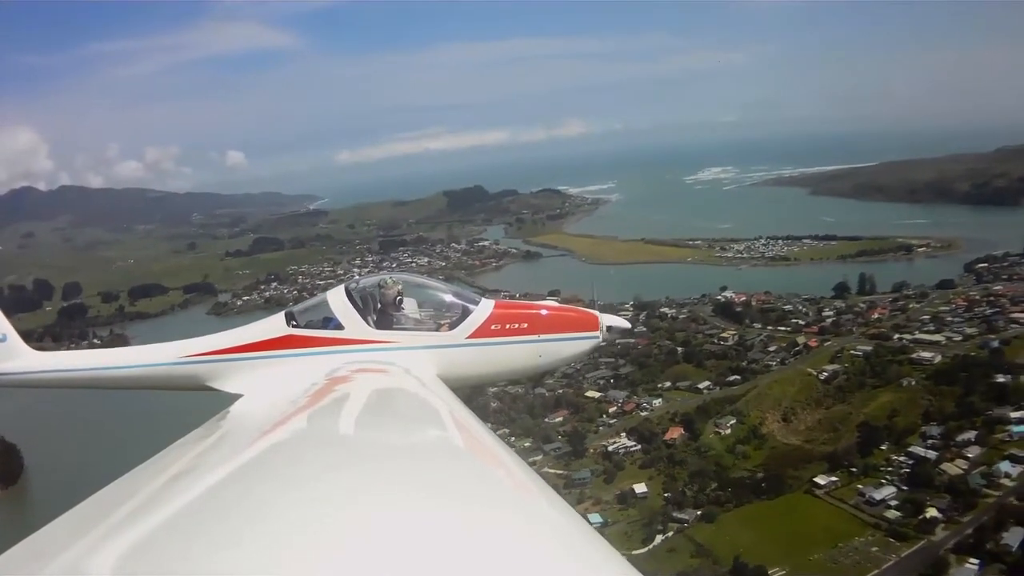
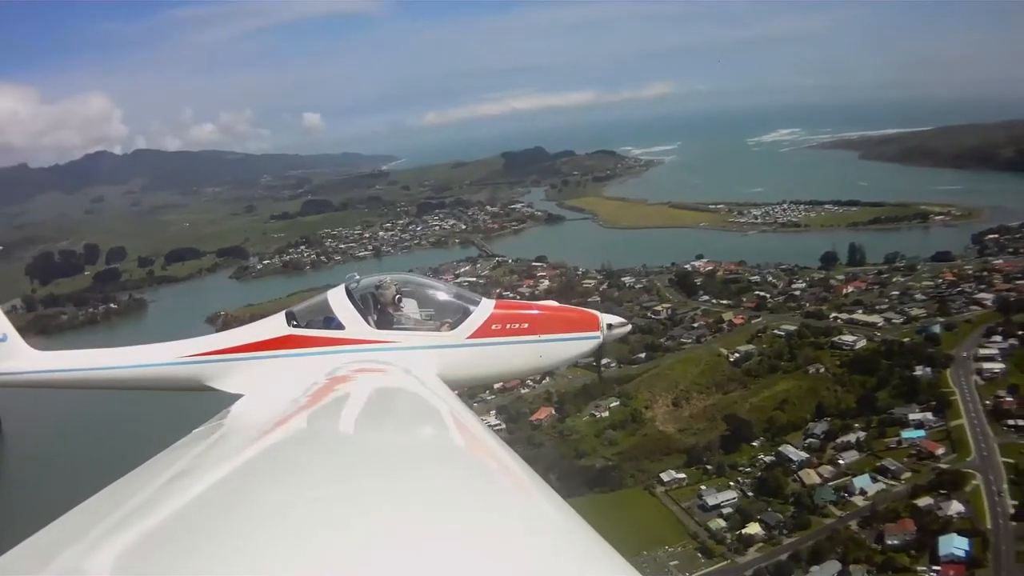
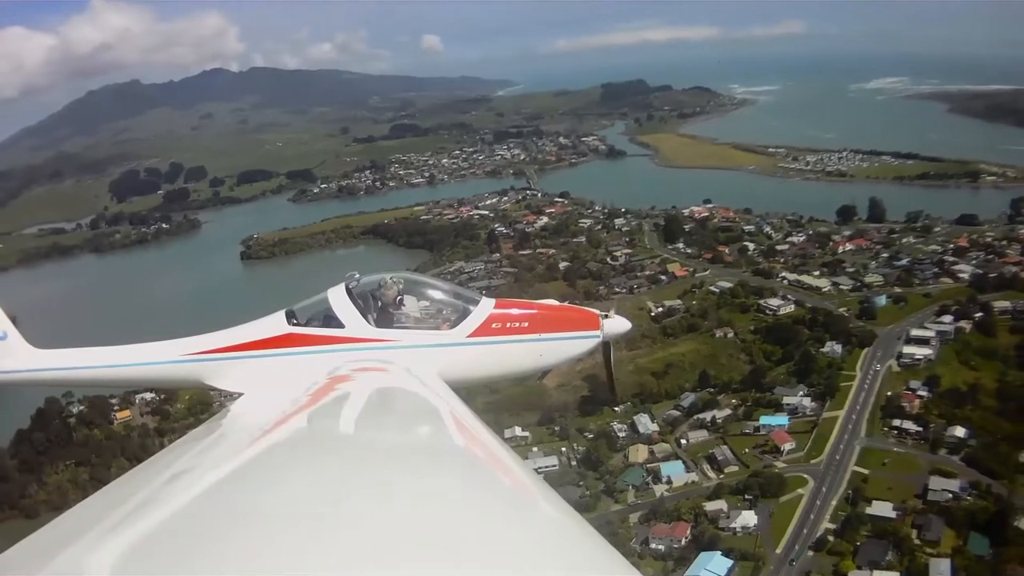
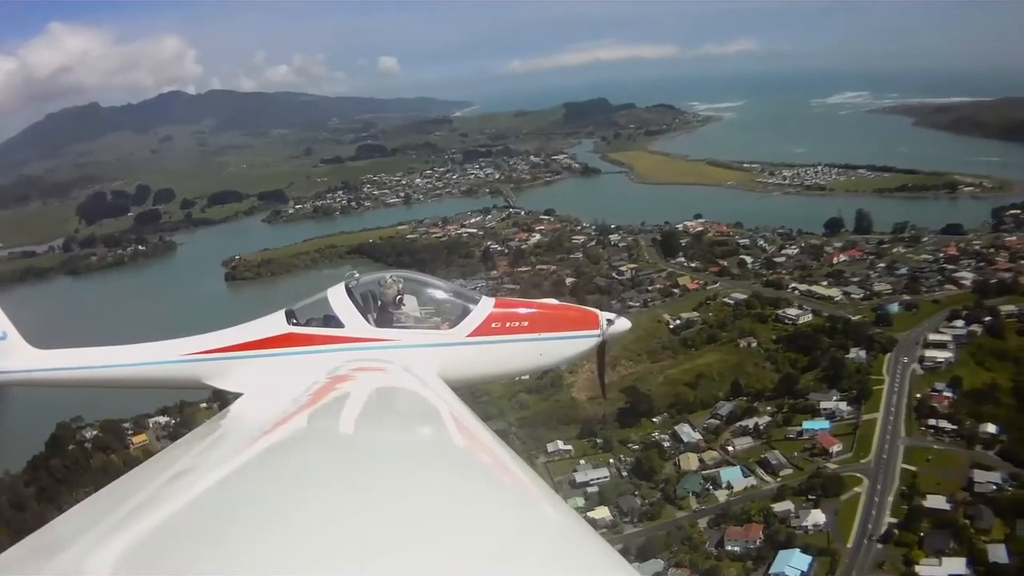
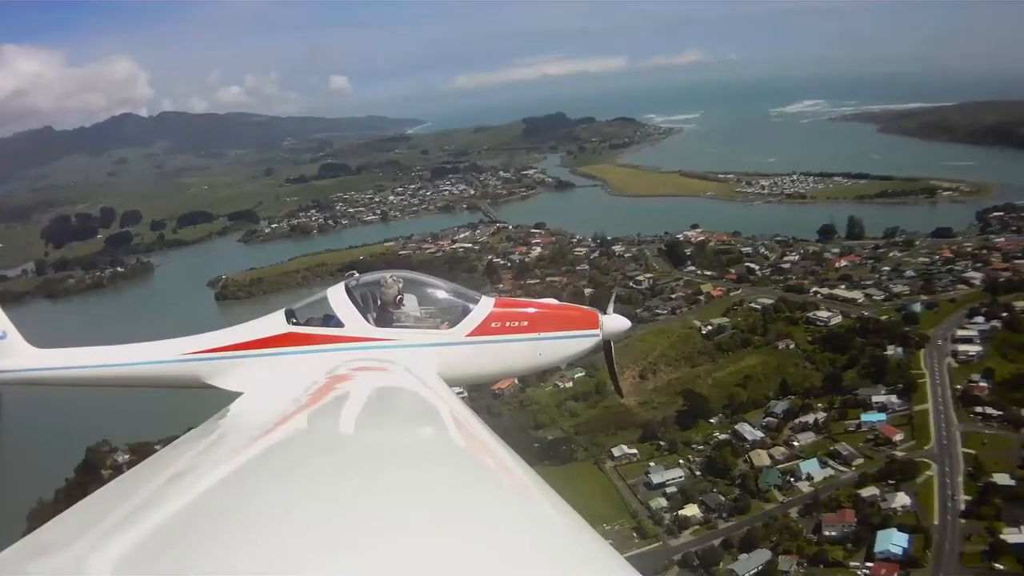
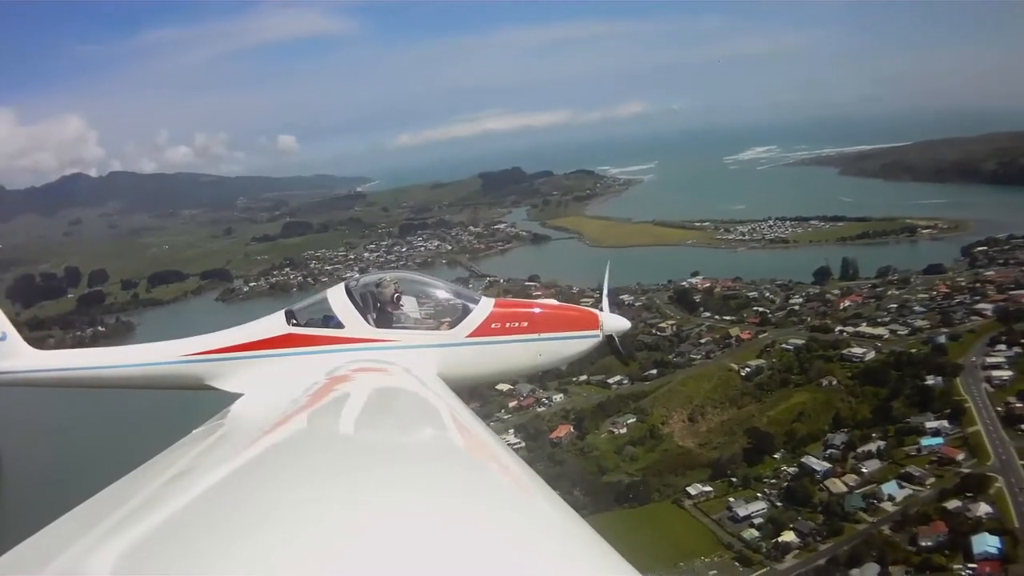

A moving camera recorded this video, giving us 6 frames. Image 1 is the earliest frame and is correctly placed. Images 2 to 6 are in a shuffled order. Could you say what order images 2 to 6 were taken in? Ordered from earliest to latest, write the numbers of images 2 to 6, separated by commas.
6, 2, 5, 4, 3
